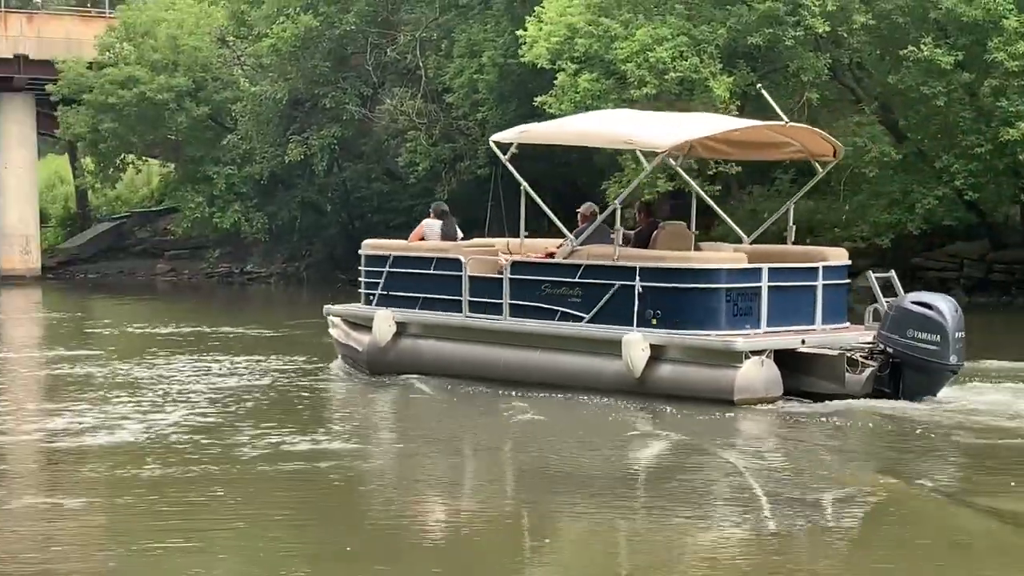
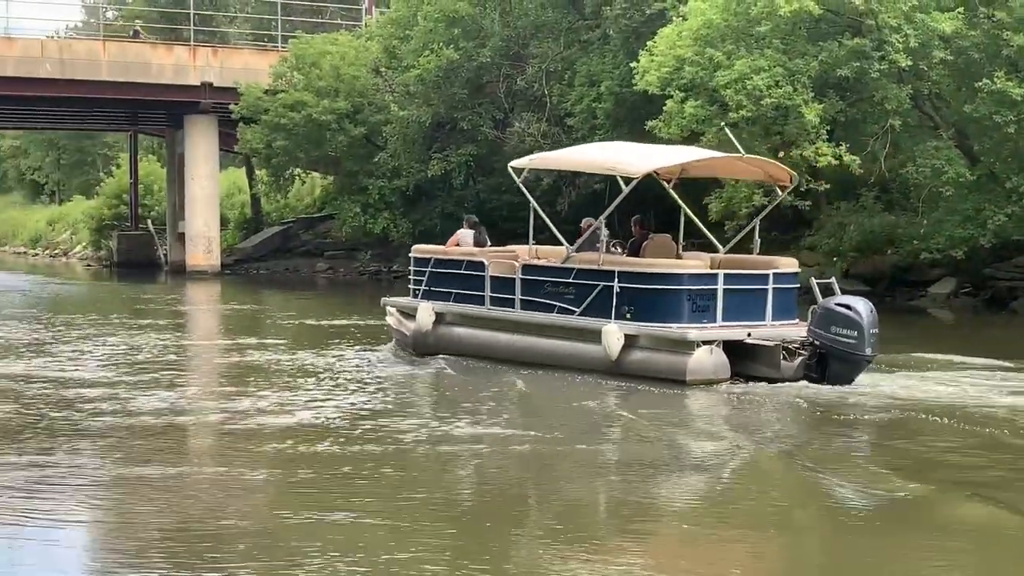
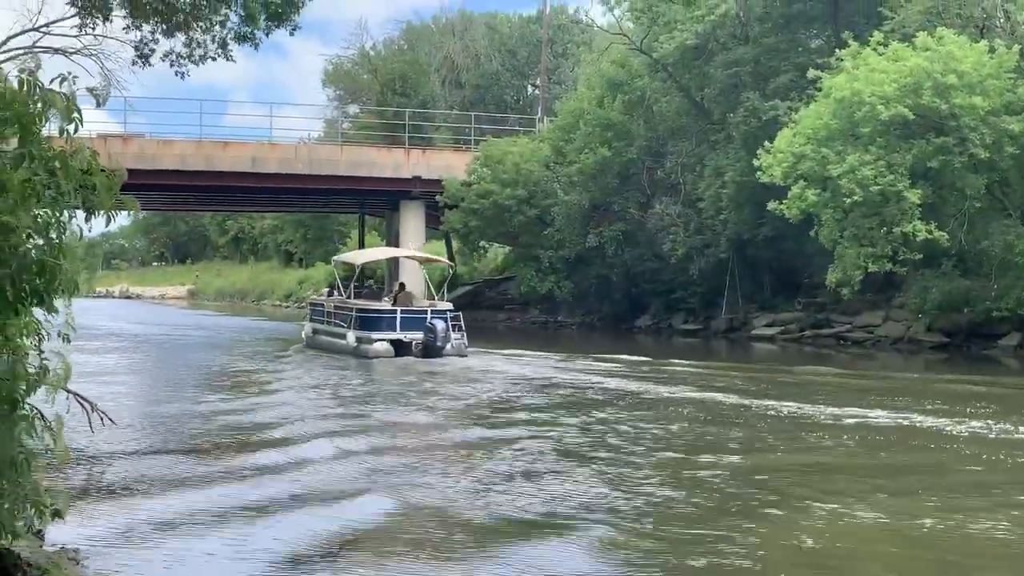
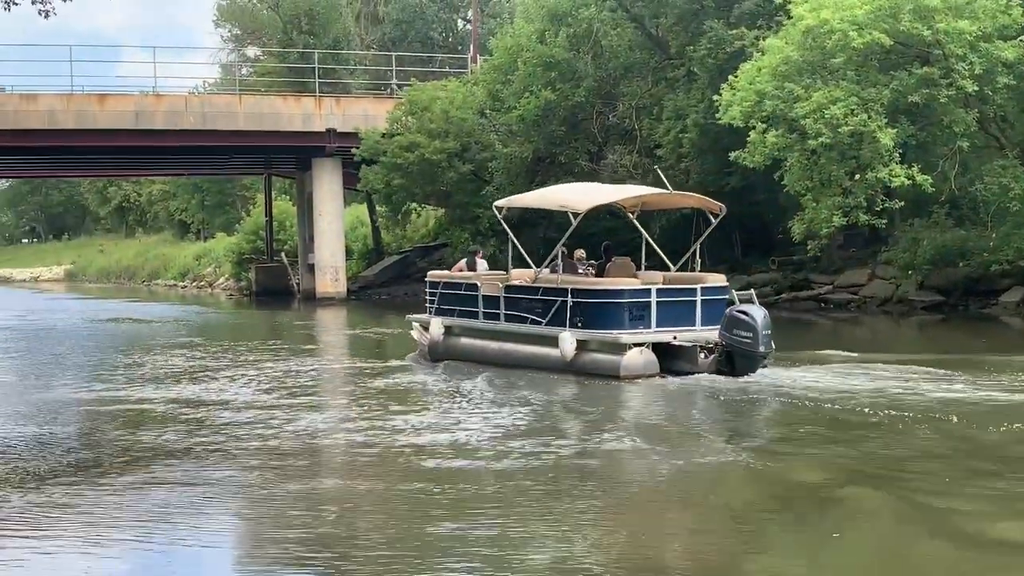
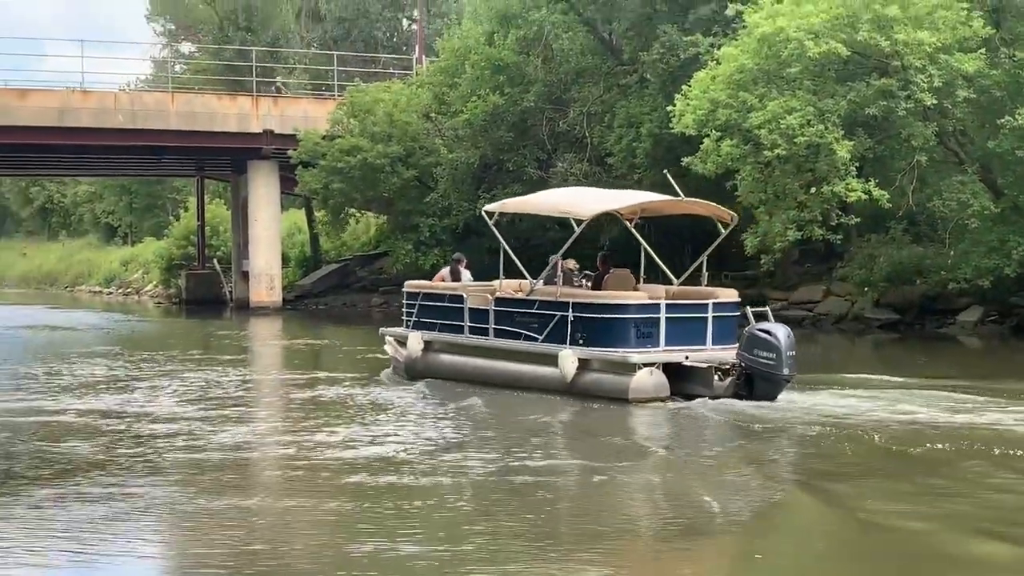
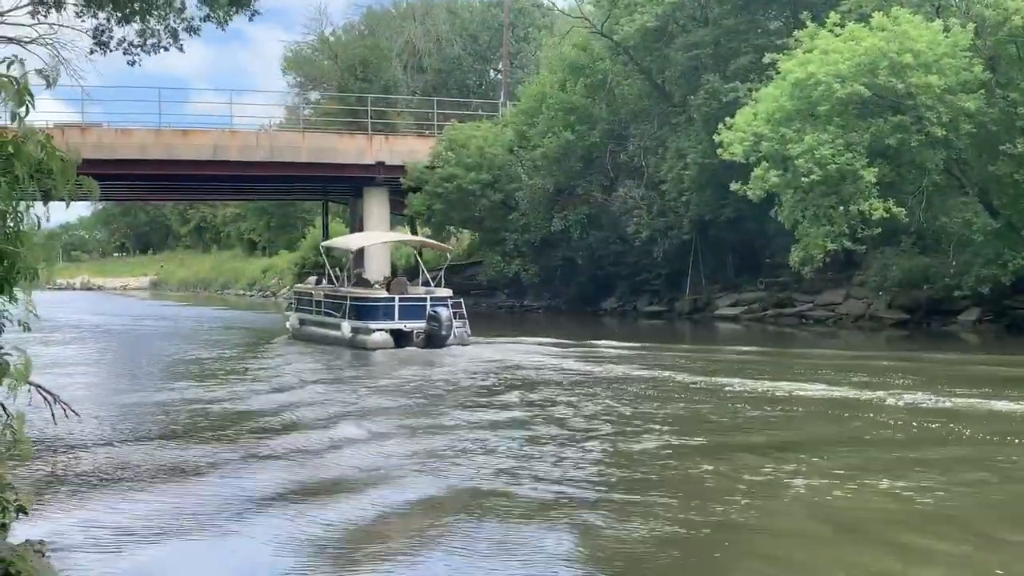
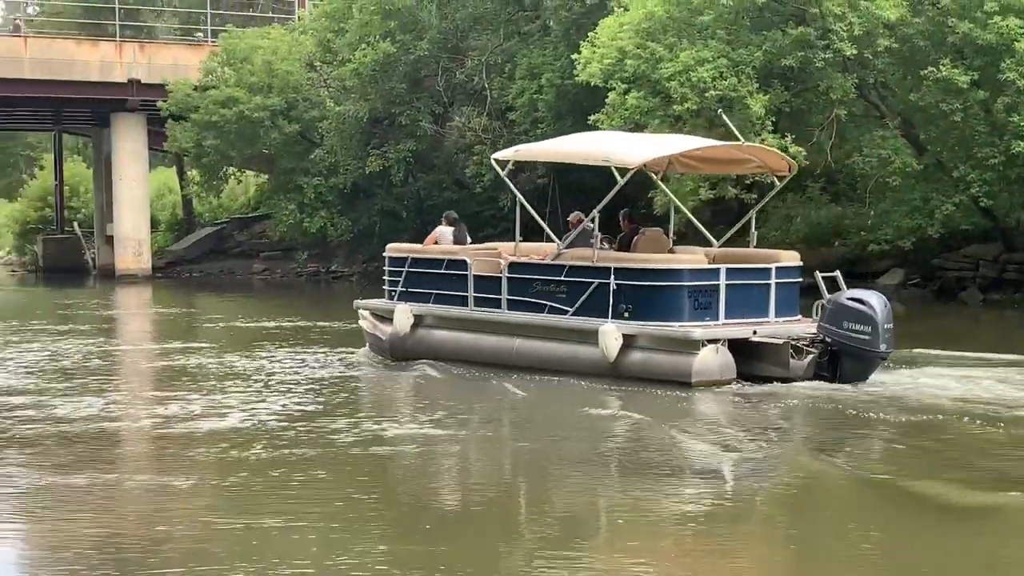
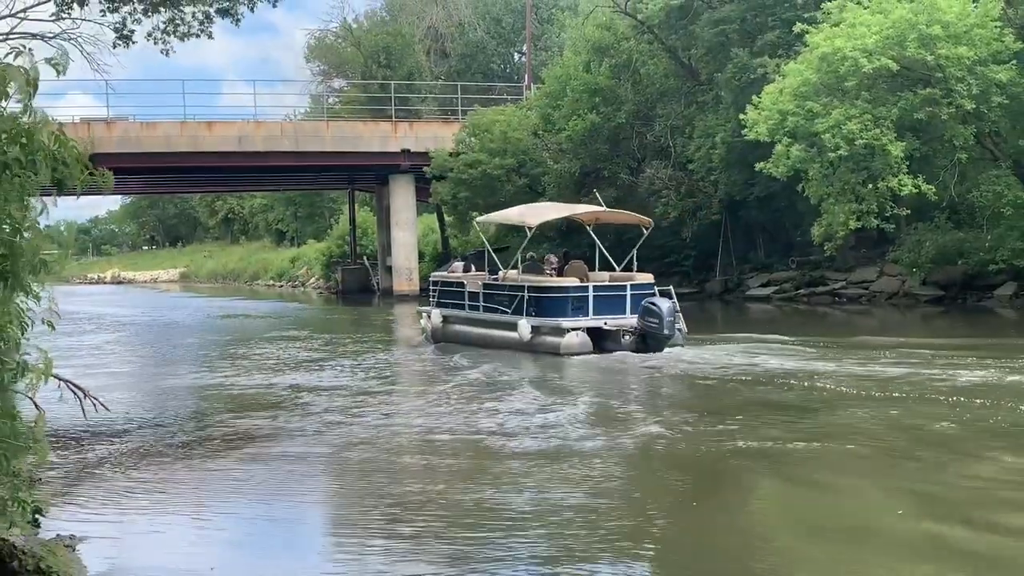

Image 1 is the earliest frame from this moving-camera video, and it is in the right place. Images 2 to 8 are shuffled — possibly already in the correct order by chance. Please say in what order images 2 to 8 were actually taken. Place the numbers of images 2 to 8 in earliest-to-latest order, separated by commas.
7, 2, 5, 4, 8, 6, 3
